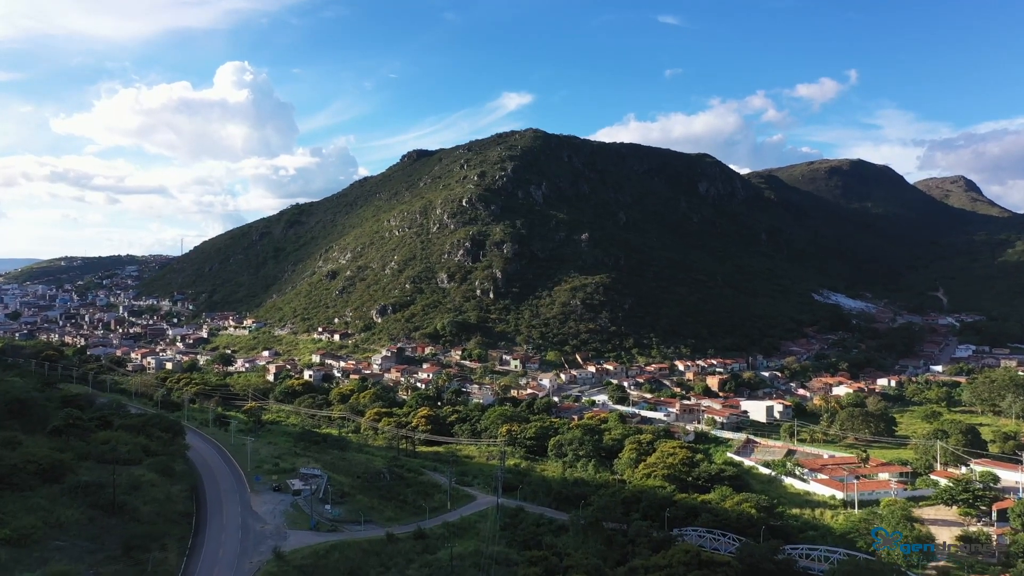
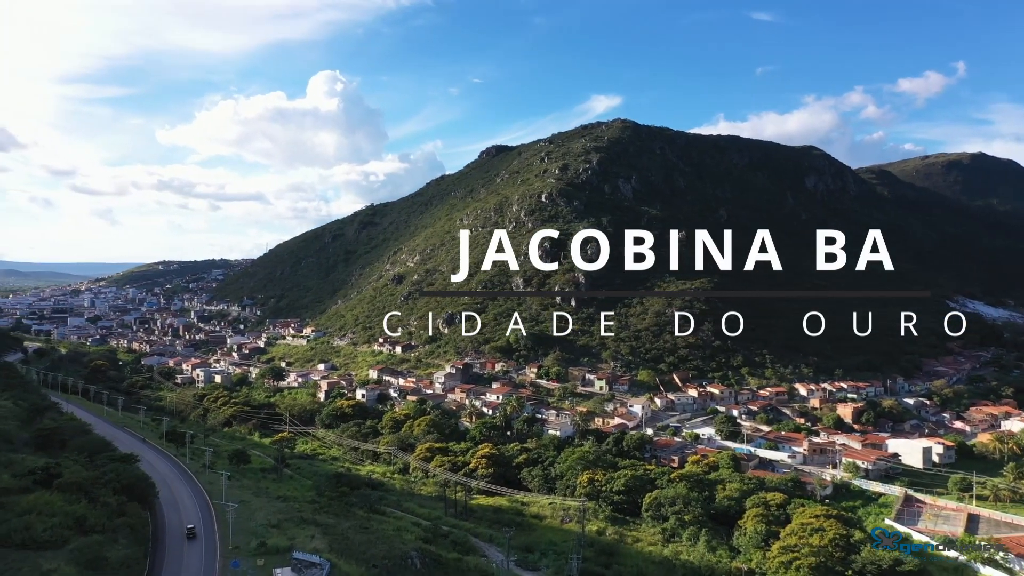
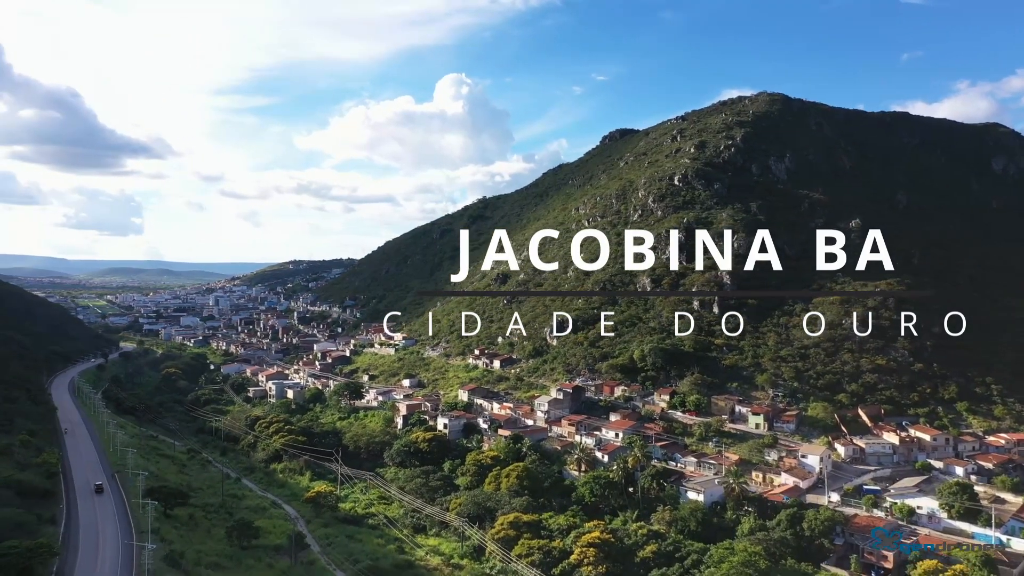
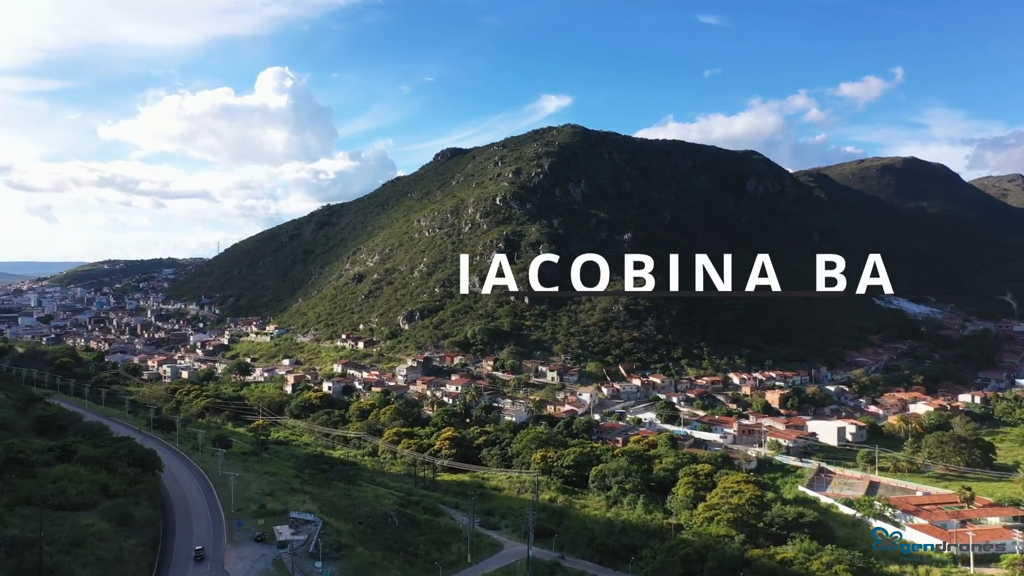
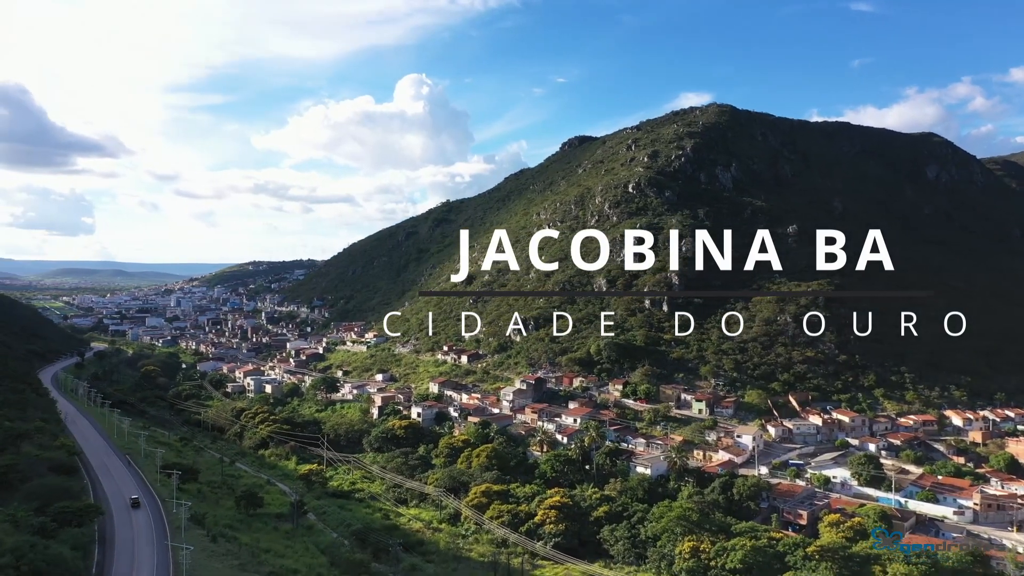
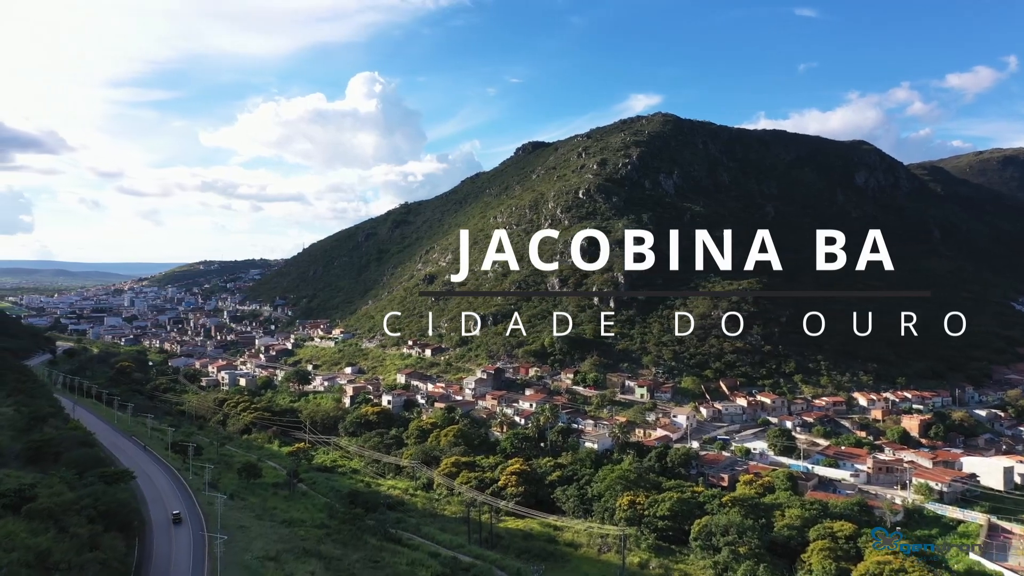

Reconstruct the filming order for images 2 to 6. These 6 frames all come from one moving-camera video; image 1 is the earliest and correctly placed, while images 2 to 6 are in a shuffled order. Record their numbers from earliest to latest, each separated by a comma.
4, 2, 6, 5, 3
